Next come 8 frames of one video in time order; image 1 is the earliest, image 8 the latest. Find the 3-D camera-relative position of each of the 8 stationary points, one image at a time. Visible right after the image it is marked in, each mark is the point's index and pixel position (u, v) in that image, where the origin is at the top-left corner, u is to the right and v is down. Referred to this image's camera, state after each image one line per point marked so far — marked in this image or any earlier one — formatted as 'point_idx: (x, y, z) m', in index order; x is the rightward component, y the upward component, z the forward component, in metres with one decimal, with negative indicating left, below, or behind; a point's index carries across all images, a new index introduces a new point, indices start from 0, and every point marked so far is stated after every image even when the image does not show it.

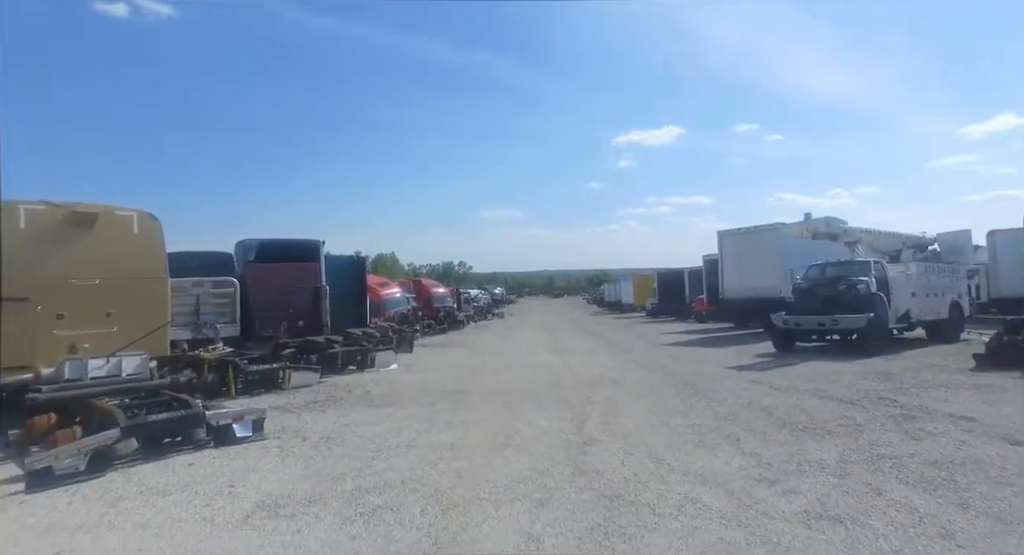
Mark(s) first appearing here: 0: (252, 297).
0: (-5.8, -0.4, +13.2) m
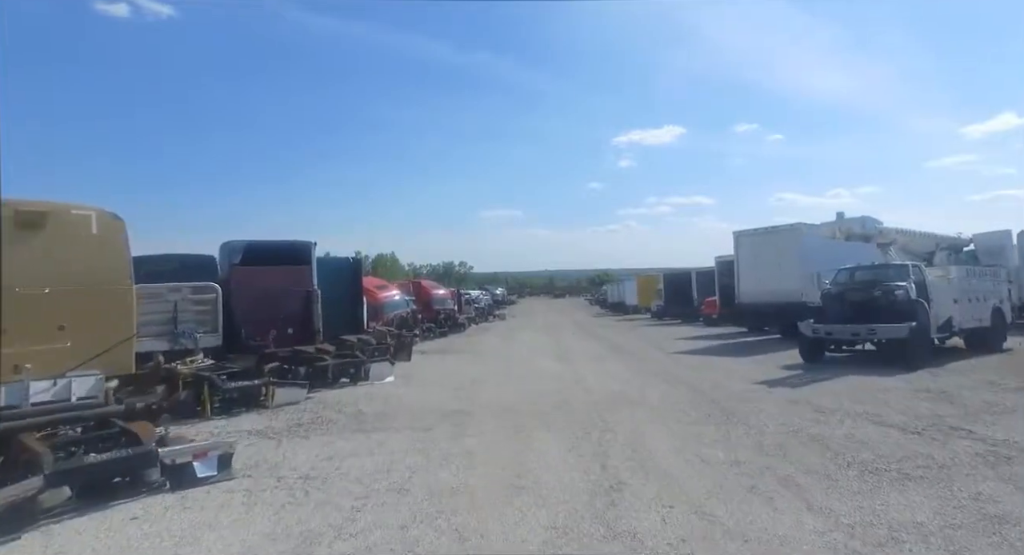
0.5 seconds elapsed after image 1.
0: (-5.6, -0.5, +12.3) m
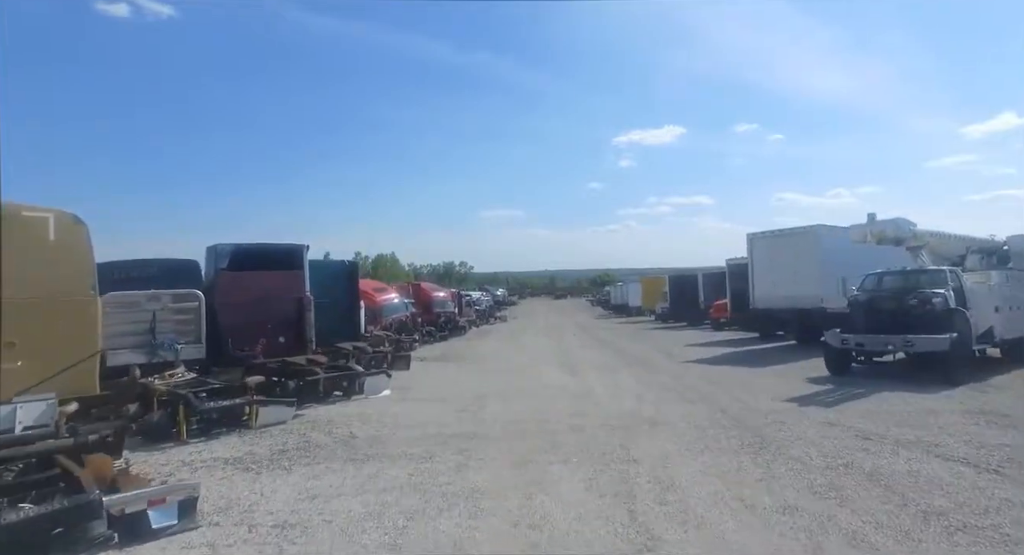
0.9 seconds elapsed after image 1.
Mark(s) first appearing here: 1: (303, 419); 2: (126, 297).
0: (-5.6, -0.6, +11.5) m
1: (-3.0, -2.1, +8.6) m
2: (-5.9, -0.3, +9.1) m
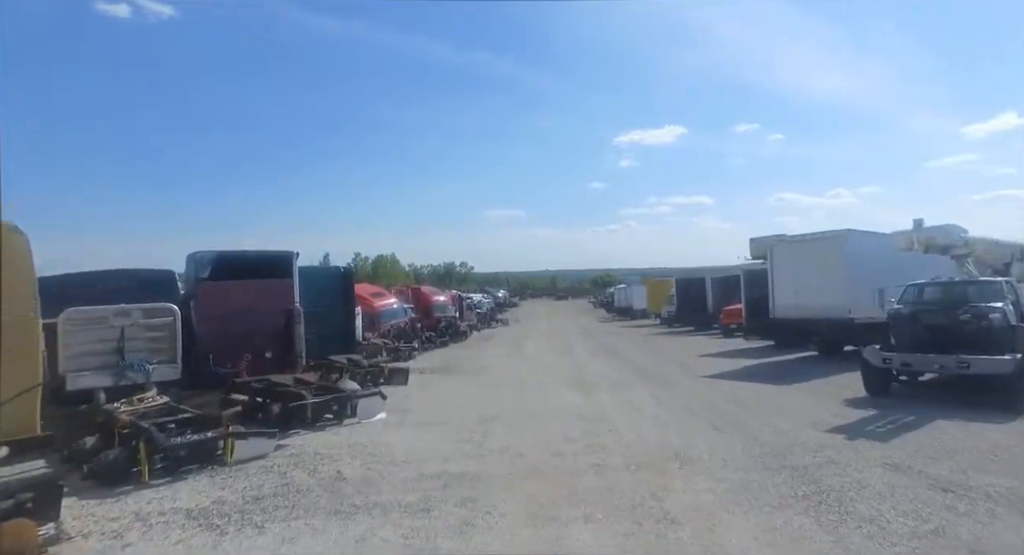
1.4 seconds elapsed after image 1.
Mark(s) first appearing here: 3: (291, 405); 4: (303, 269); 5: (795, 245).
0: (-5.4, -0.8, +10.6) m
1: (-2.9, -2.2, +7.6) m
2: (-5.8, -0.5, +8.2) m
3: (-3.3, -1.9, +9.0) m
4: (-5.6, +0.2, +15.6) m
5: (+6.9, +0.8, +14.6) m
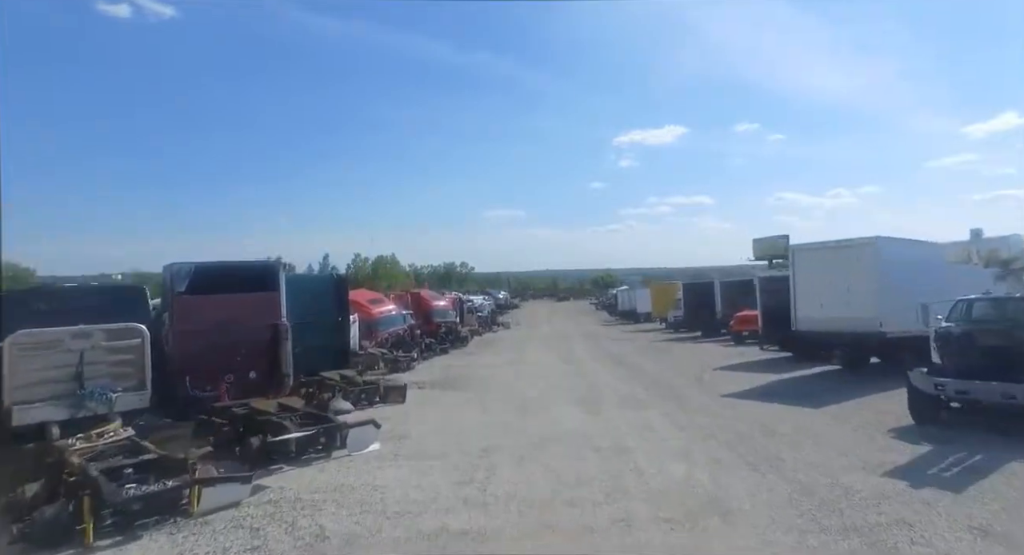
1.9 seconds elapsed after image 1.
0: (-5.3, -1.0, +9.6) m
1: (-2.8, -2.5, +6.7) m
2: (-5.7, -0.7, +7.2) m
3: (-3.2, -2.1, +8.1) m
4: (-5.5, 0.0, +14.6) m
5: (+7.0, +0.6, +13.6) m
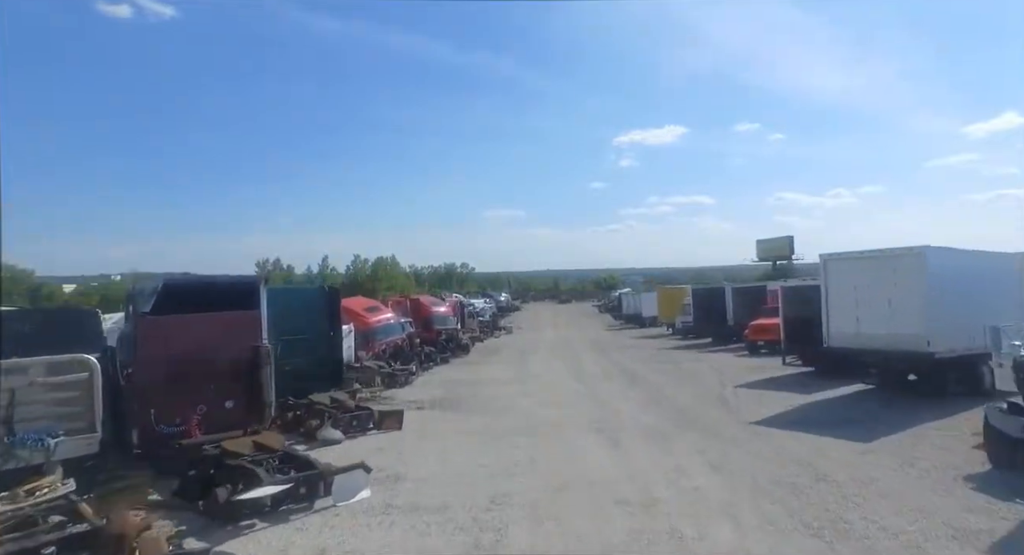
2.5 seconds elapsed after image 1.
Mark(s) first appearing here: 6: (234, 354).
0: (-5.2, -1.3, +8.4) m
1: (-2.6, -2.7, +5.5) m
2: (-5.6, -1.0, +6.0) m
3: (-3.1, -2.4, +6.9) m
4: (-5.3, -0.3, +13.4) m
5: (+7.2, +0.3, +12.4) m
6: (-4.2, -1.2, +9.0) m
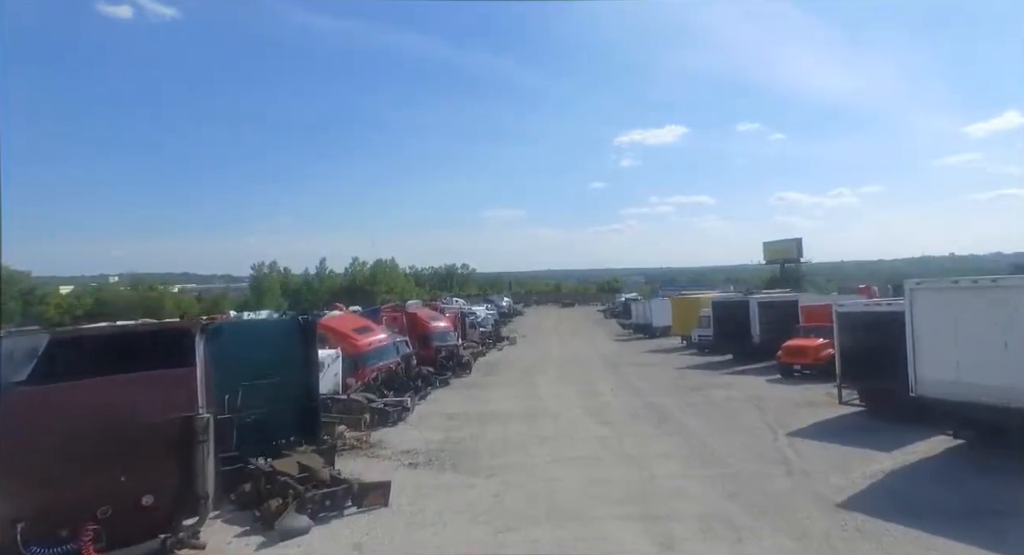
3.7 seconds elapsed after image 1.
0: (-4.9, -1.9, +6.0) m
1: (-2.4, -3.3, +3.0) m
2: (-5.3, -1.6, +3.6) m
3: (-2.8, -3.0, +4.4) m
4: (-5.1, -0.8, +11.0) m
5: (+7.4, -0.2, +9.9) m
6: (-4.0, -1.8, +6.5) m
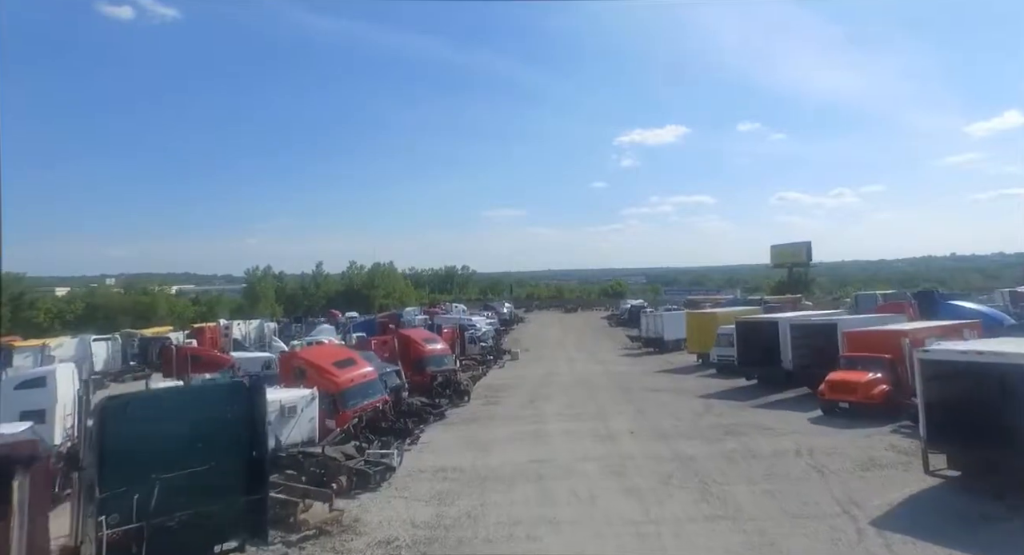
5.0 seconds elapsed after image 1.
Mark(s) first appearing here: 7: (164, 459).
0: (-4.8, -2.6, +3.2) m
1: (-2.3, -4.1, +0.3) m
2: (-5.2, -2.3, +0.8) m
3: (-2.7, -3.7, +1.7) m
4: (-5.0, -1.6, +8.3) m
5: (+7.6, -1.0, +7.2) m
6: (-3.8, -2.5, +3.8) m
7: (-4.6, -2.5, +8.3) m
